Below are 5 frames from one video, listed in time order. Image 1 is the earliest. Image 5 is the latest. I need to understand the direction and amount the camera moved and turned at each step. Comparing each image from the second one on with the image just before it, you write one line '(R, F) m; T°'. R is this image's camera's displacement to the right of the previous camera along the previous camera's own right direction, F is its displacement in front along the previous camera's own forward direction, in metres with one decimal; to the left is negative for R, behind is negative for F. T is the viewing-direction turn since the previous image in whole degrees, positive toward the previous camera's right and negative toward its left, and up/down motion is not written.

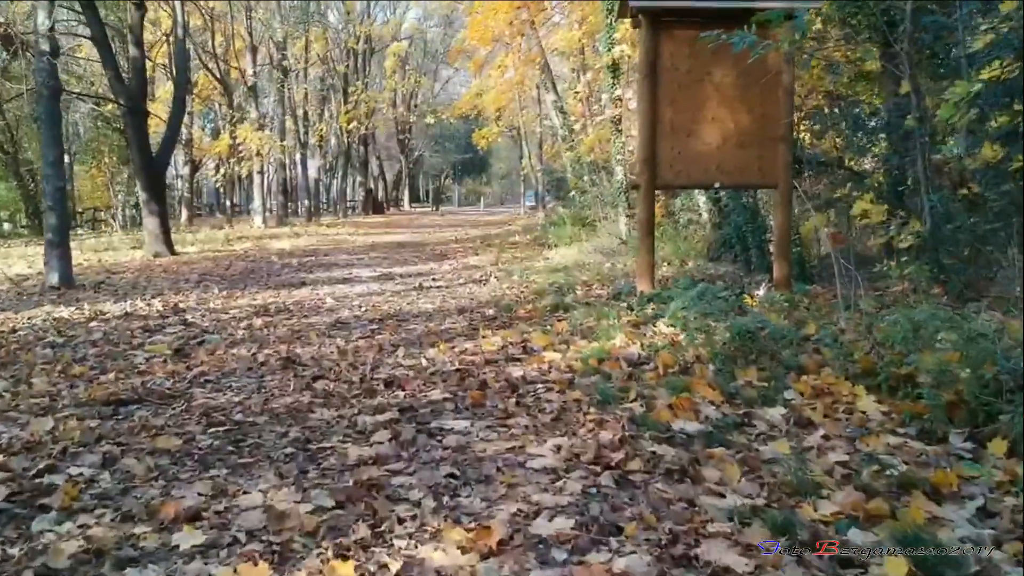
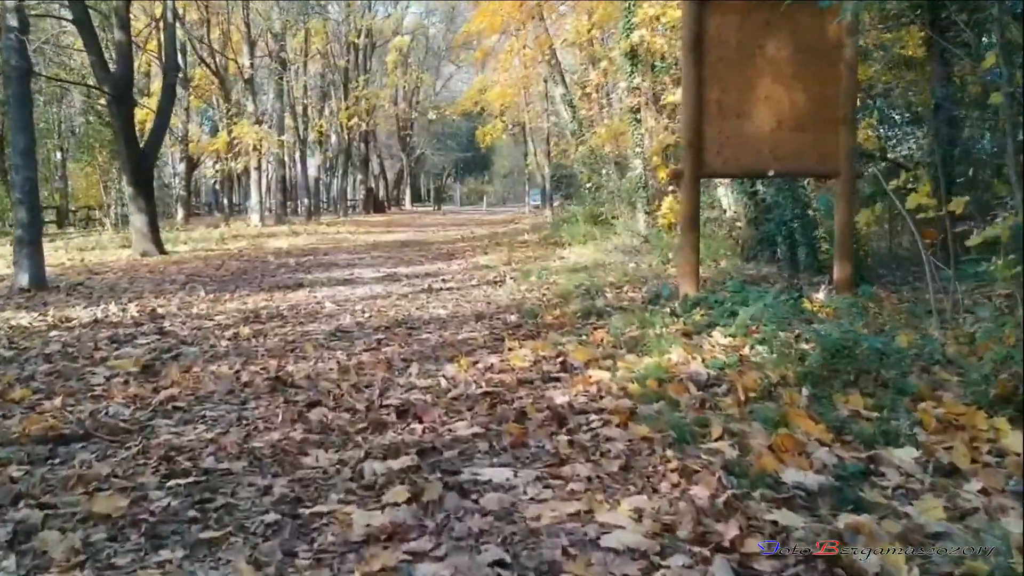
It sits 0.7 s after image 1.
(-0.2, +1.1) m; 0°
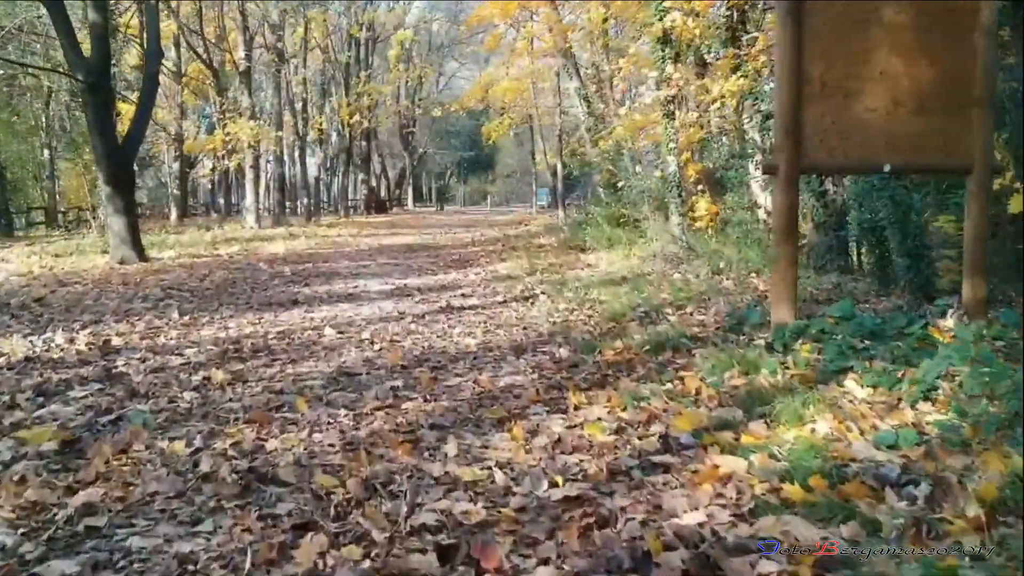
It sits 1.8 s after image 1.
(-0.3, +1.6) m; 0°
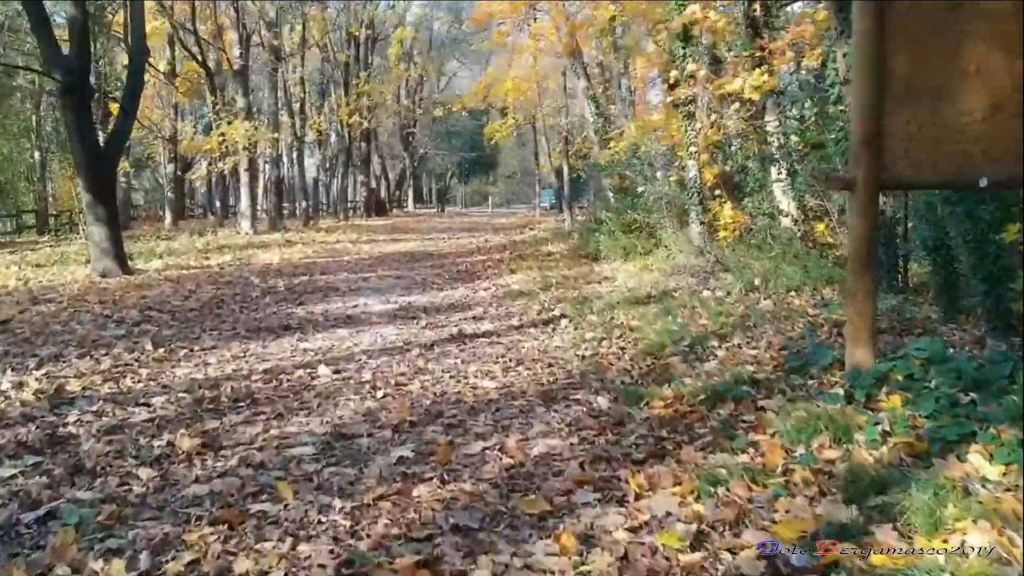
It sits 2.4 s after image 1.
(-0.2, +0.9) m; 0°
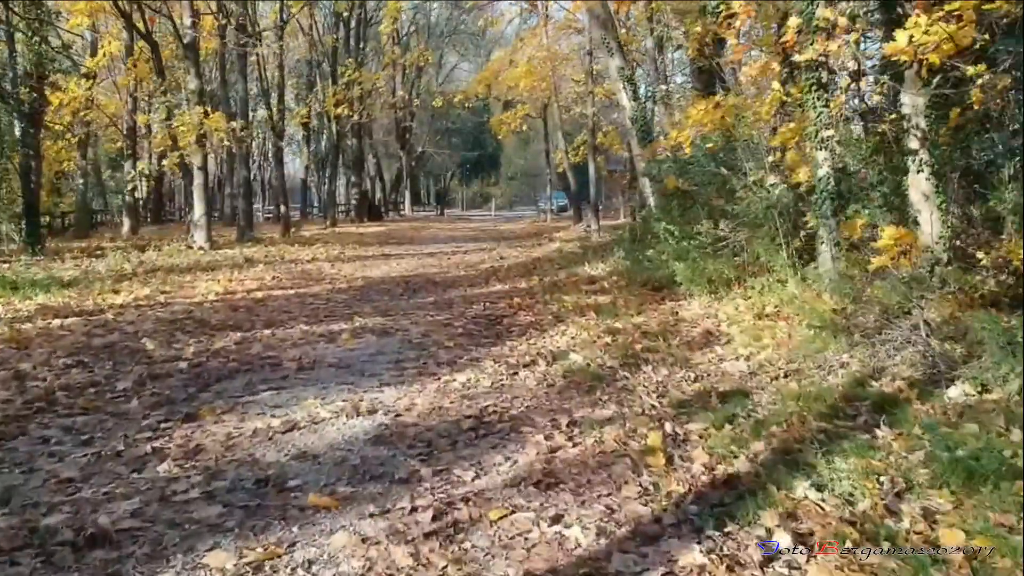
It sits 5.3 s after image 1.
(-0.5, +4.7) m; 0°
